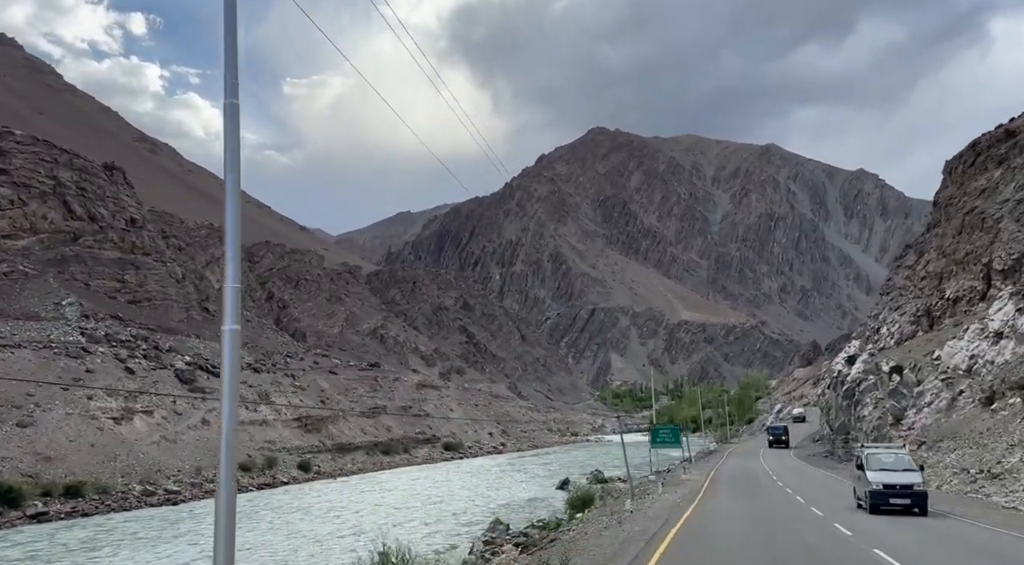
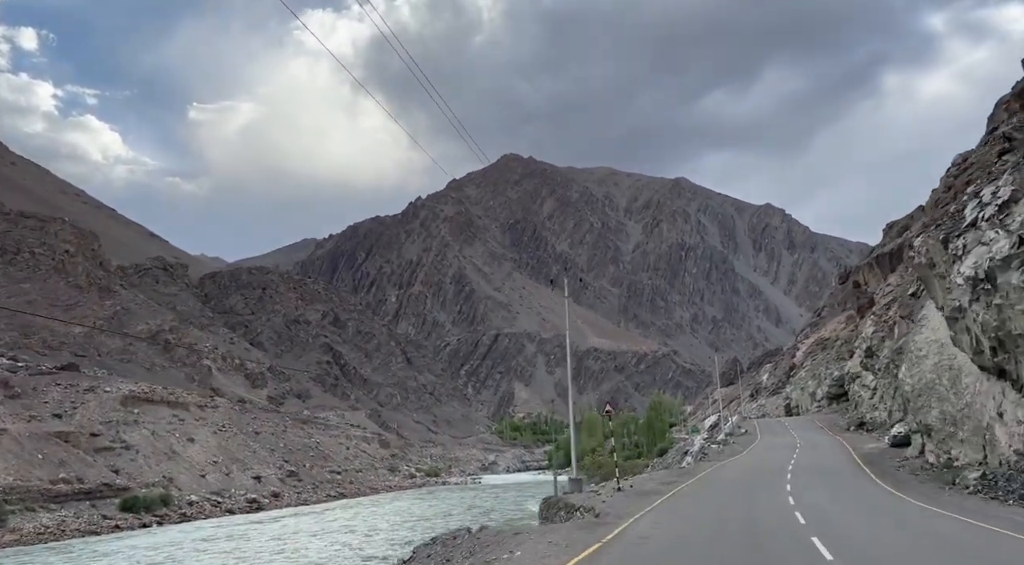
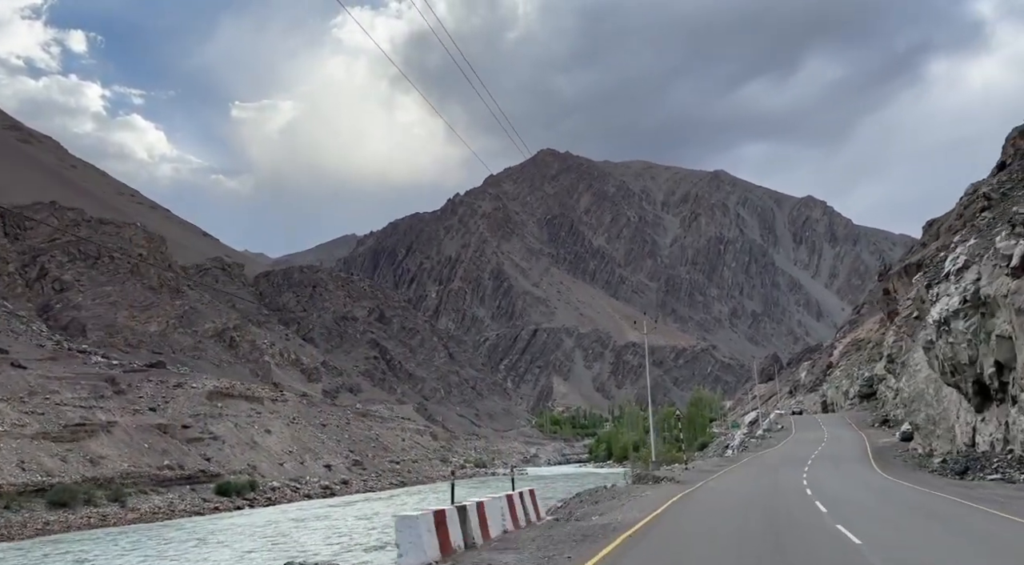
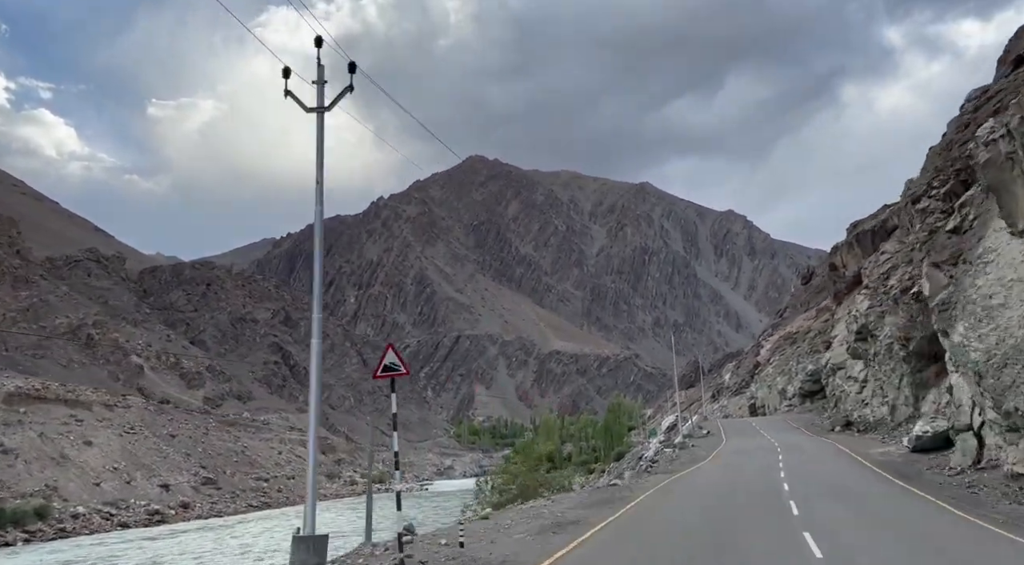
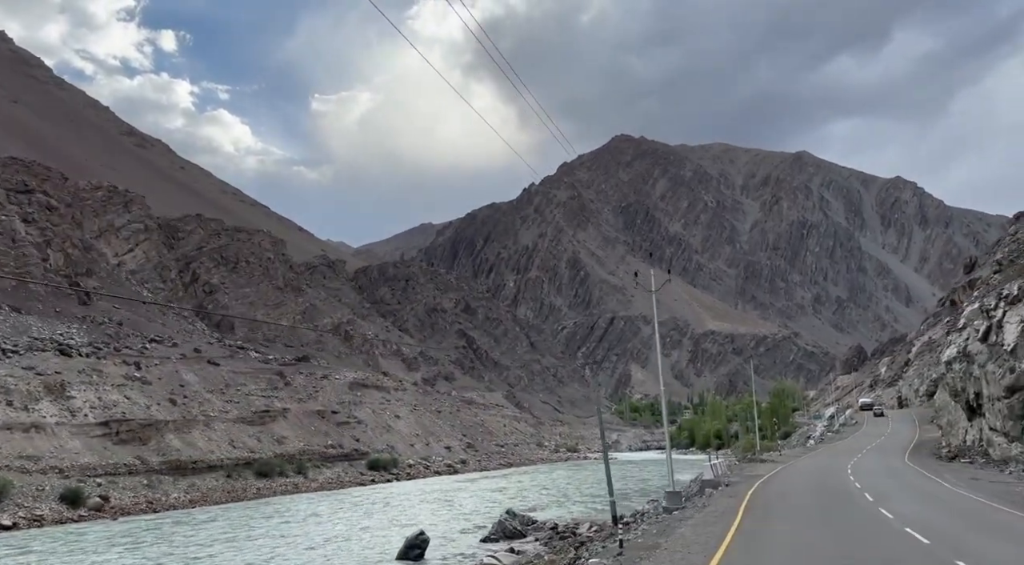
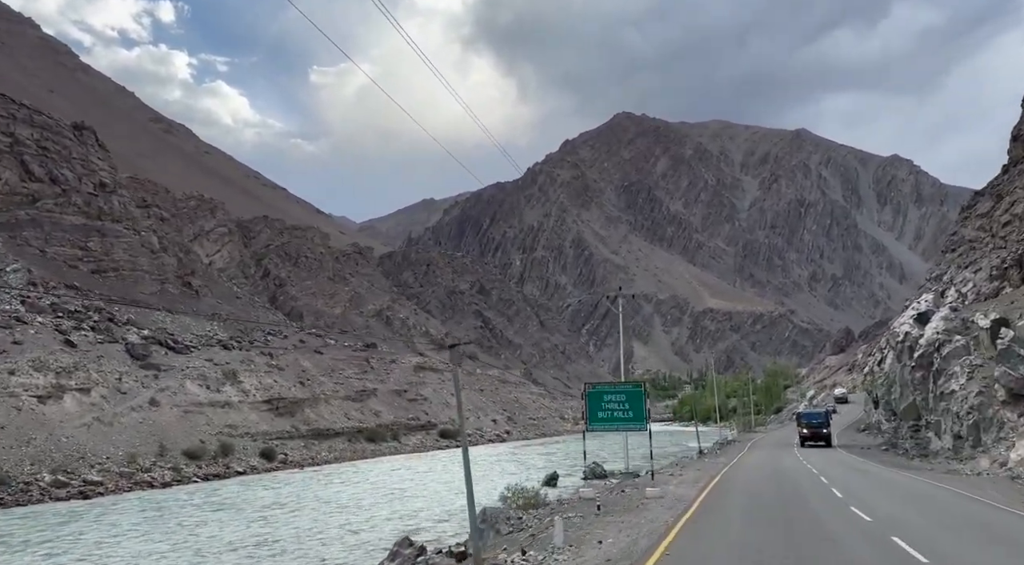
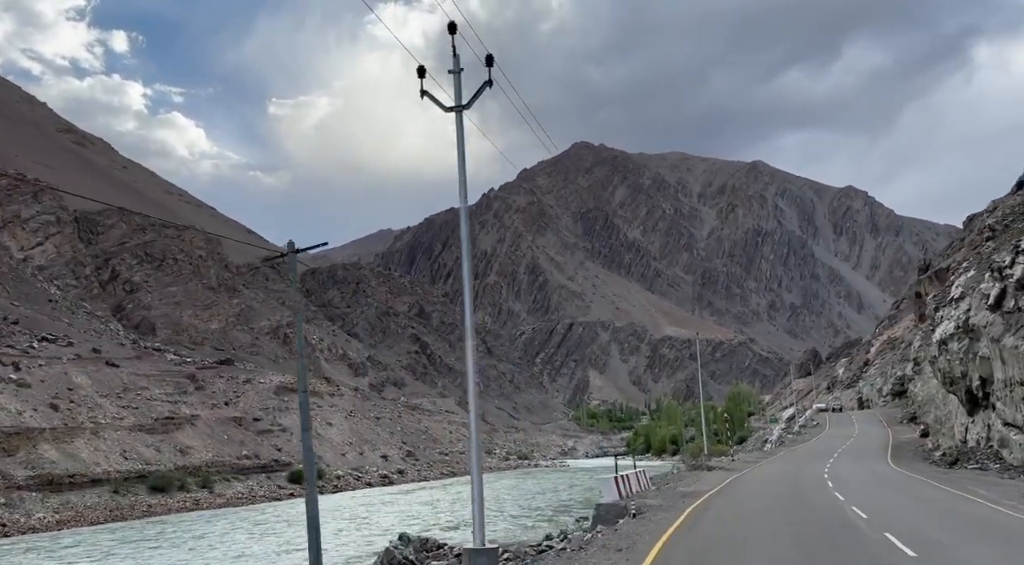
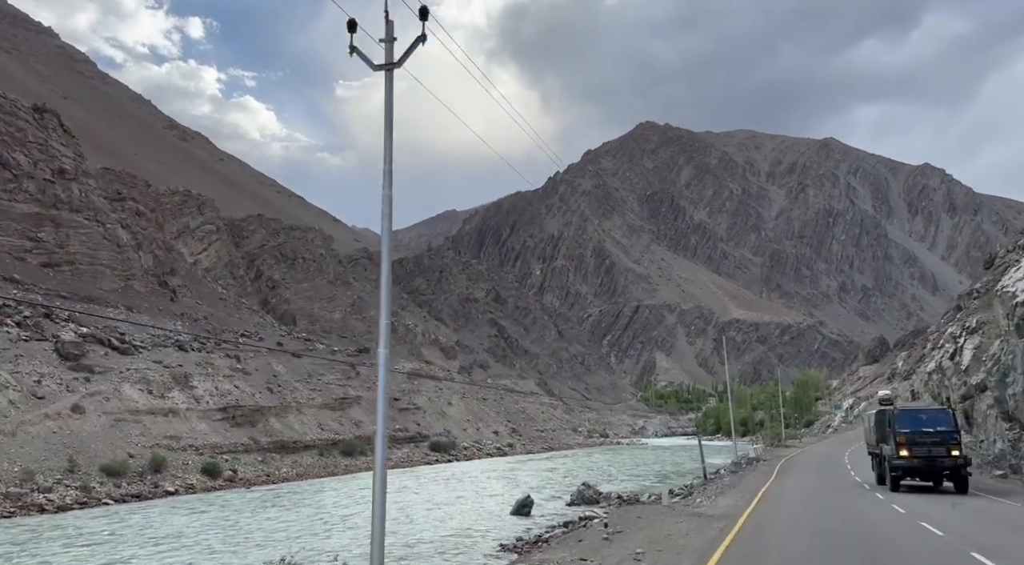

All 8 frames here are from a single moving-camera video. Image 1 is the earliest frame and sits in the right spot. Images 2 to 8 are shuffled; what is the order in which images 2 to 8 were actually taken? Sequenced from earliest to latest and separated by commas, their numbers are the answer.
6, 8, 5, 7, 3, 2, 4
